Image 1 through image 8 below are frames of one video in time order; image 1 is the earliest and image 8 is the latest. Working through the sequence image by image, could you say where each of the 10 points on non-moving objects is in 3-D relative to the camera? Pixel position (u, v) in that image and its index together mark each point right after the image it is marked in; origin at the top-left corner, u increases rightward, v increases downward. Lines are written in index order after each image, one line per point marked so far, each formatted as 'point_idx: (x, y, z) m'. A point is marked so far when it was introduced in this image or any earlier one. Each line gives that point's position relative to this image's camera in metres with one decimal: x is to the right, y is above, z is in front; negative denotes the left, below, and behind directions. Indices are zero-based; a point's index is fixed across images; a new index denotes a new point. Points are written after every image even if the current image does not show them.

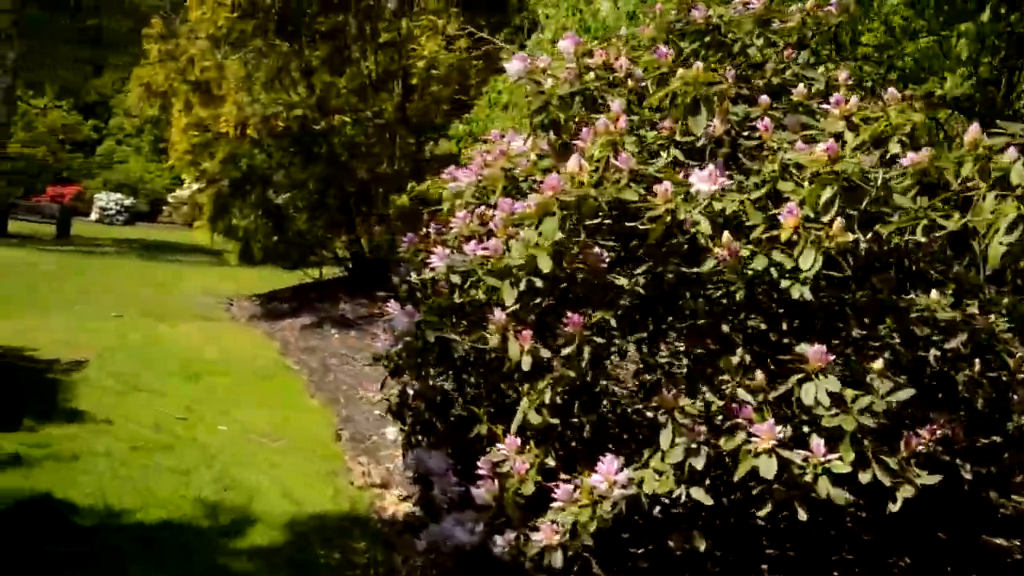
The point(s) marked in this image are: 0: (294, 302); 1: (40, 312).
0: (-2.3, -0.1, +10.5) m
1: (-4.7, -0.2, +9.6) m
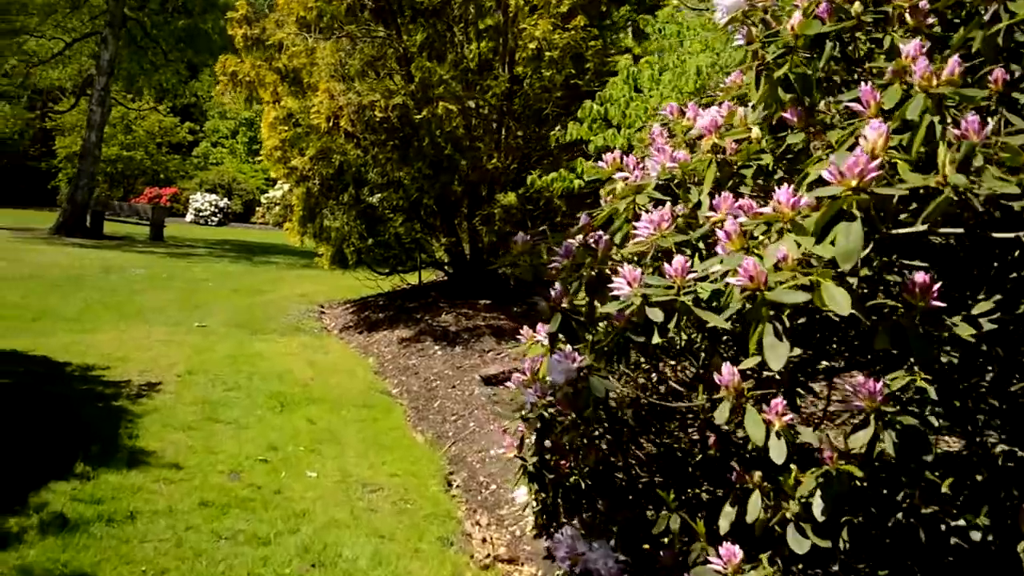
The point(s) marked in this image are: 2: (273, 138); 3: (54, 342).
0: (-1.2, -0.2, +9.5) m
1: (-3.6, -0.3, +8.9) m
2: (-2.4, +1.5, +9.7) m
3: (-3.6, -0.4, +7.7) m
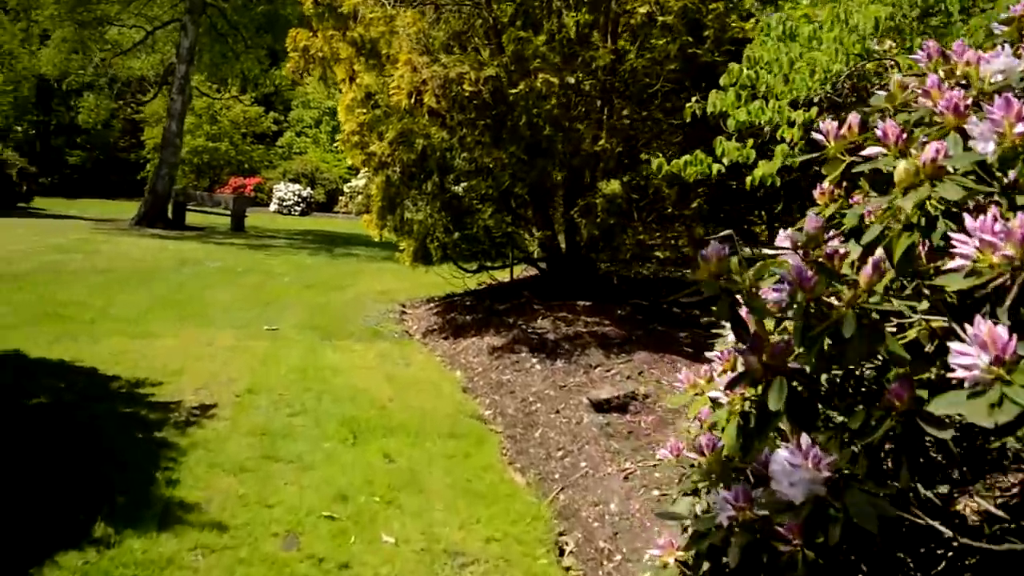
0: (-0.3, -0.2, +8.5) m
1: (-2.7, -0.3, +8.1) m
2: (-1.5, +1.5, +8.8) m
3: (-2.9, -0.4, +6.9) m
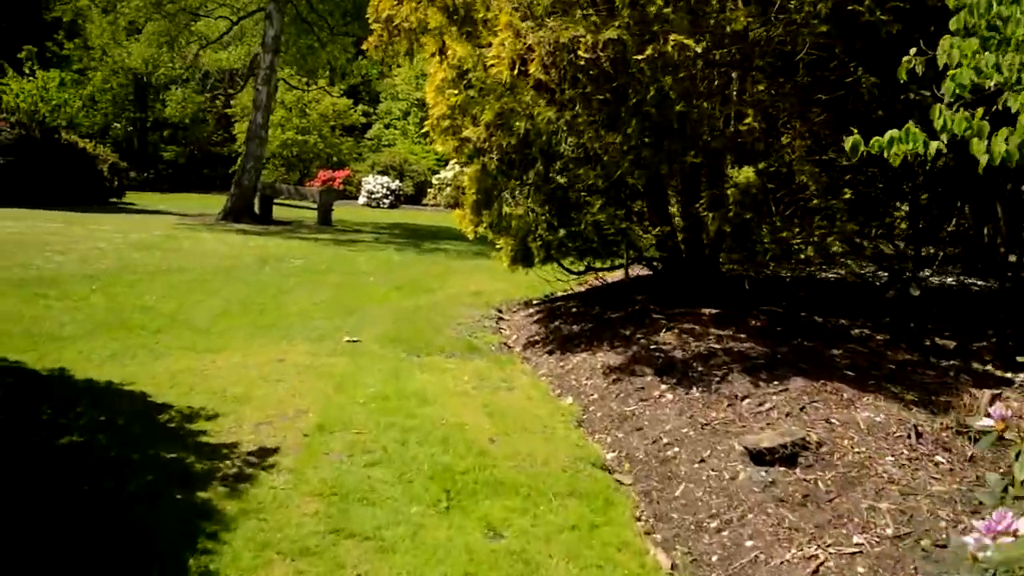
0: (+0.6, -0.3, +7.4) m
1: (-1.9, -0.4, +7.2) m
2: (-0.6, +1.5, +7.7) m
3: (-2.1, -0.5, +6.0) m
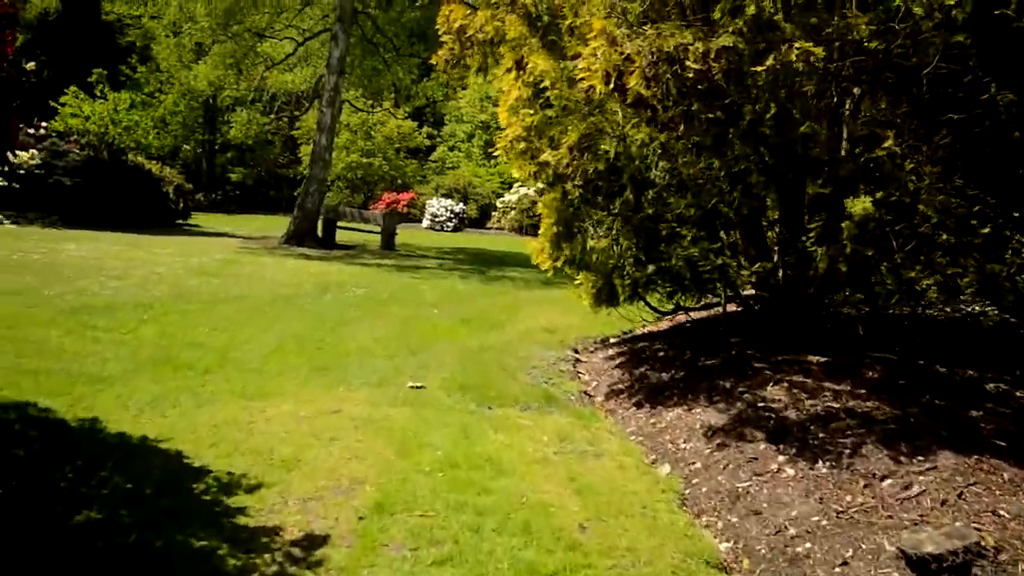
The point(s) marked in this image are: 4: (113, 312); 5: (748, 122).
0: (+1.1, -0.5, +6.6) m
1: (-1.4, -0.6, +6.5) m
2: (0.0, +1.2, +7.0) m
3: (-1.7, -0.7, +5.3) m
4: (-3.9, -0.2, +9.5) m
5: (+1.3, +0.9, +5.6) m
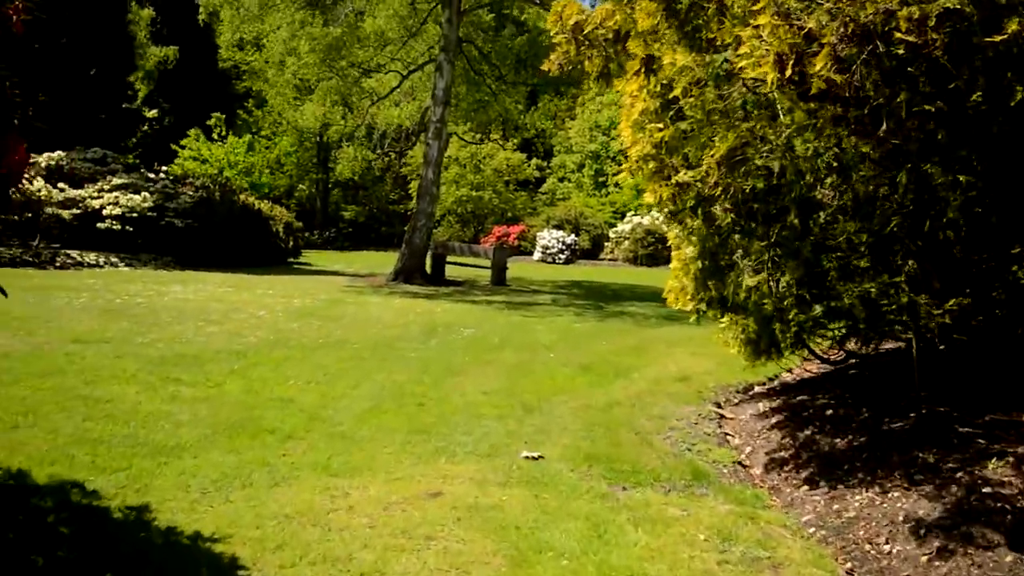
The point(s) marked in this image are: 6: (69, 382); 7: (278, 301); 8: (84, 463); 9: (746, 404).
0: (+1.9, -0.8, +5.3) m
1: (-0.6, -0.9, +5.5) m
2: (+0.8, +0.9, +5.9) m
3: (-1.0, -1.0, +4.4) m
4: (-2.8, -0.7, +8.8) m
5: (+1.9, +0.7, +4.4) m
6: (-3.4, -0.7, +7.5) m
7: (-3.4, -0.2, +14.3) m
8: (-2.2, -0.9, +5.0) m
9: (+1.6, -0.8, +6.7) m
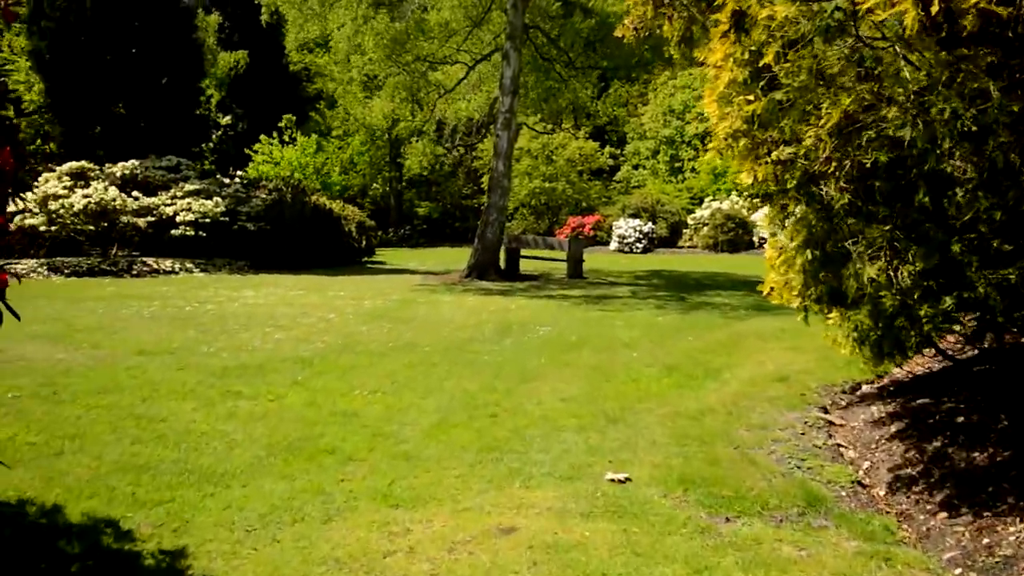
0: (+2.3, -0.7, +4.5) m
1: (-0.2, -0.9, +5.0) m
2: (+1.2, +0.9, +5.2) m
3: (-0.7, -1.0, +3.8) m
4: (-2.1, -0.7, +8.4) m
5: (+2.2, +0.8, +3.6) m
6: (-2.9, -0.8, +7.1) m
7: (-2.3, -0.2, +13.9) m
8: (-1.8, -1.0, +4.6) m
9: (+2.1, -0.7, +6.0) m
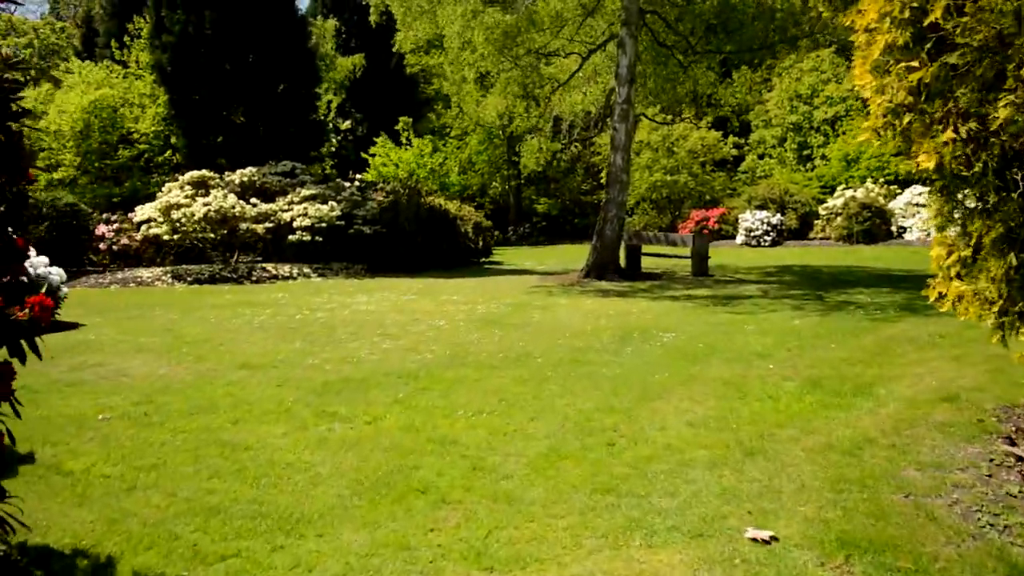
0: (+2.7, -0.8, +3.5) m
1: (+0.3, -1.0, +4.2) m
2: (+1.7, +0.9, +4.3) m
3: (-0.3, -1.1, +3.2) m
4: (-1.2, -0.8, +7.8) m
5: (+2.5, +0.8, +2.6) m
6: (-2.1, -0.9, +6.7) m
7: (-0.7, -0.3, +13.3) m
8: (-1.4, -1.1, +4.0) m
9: (+2.7, -0.8, +4.9) m
